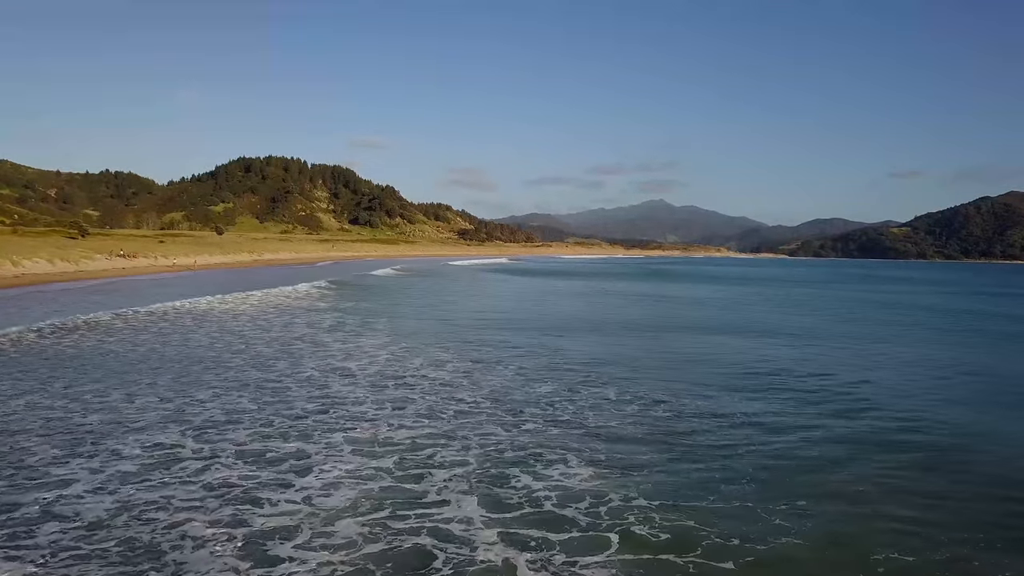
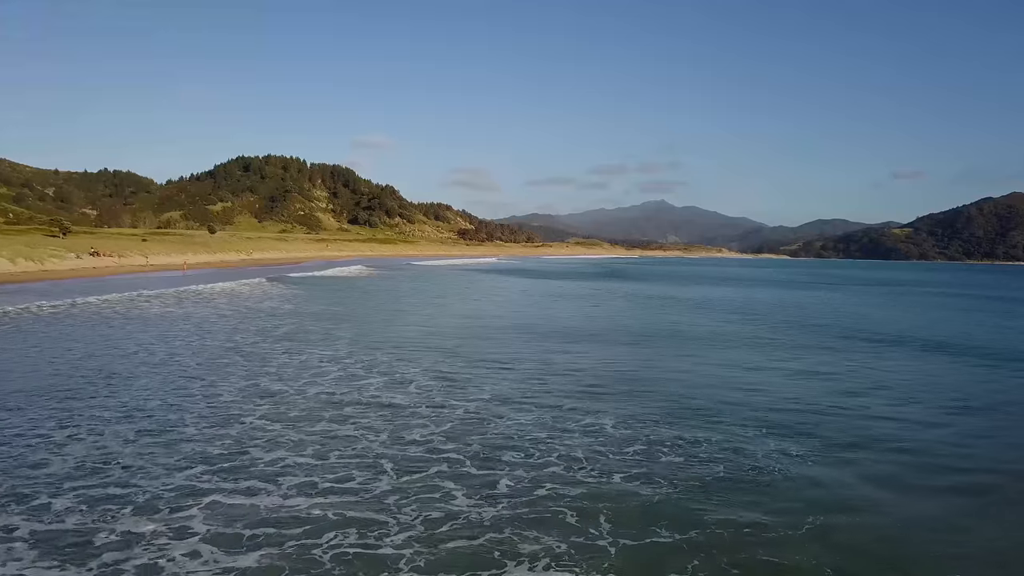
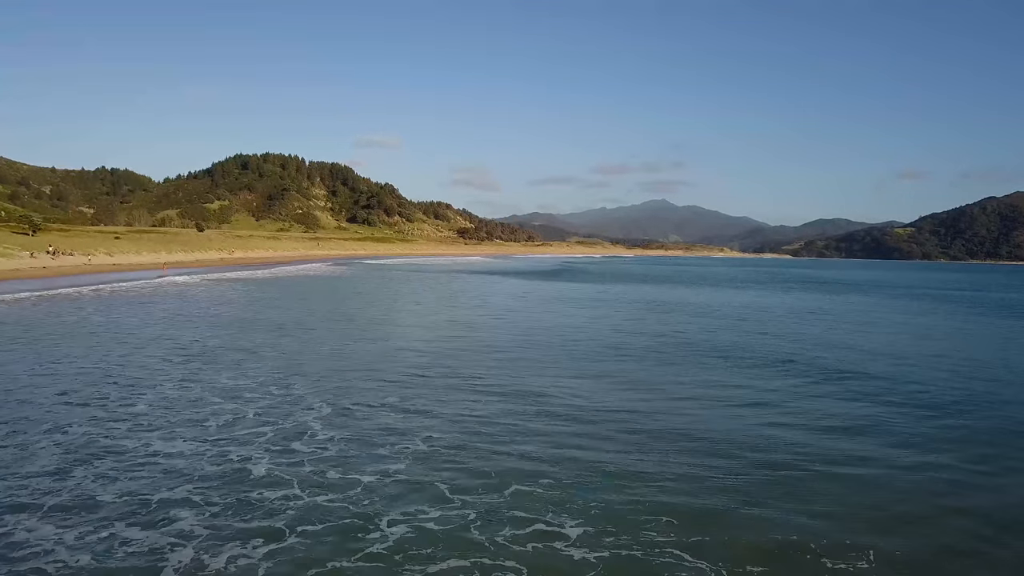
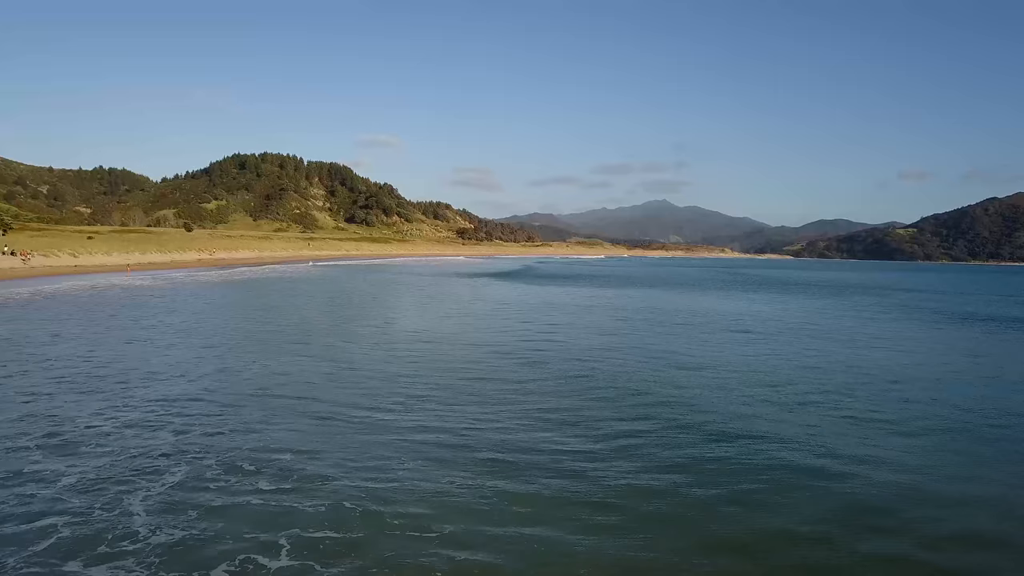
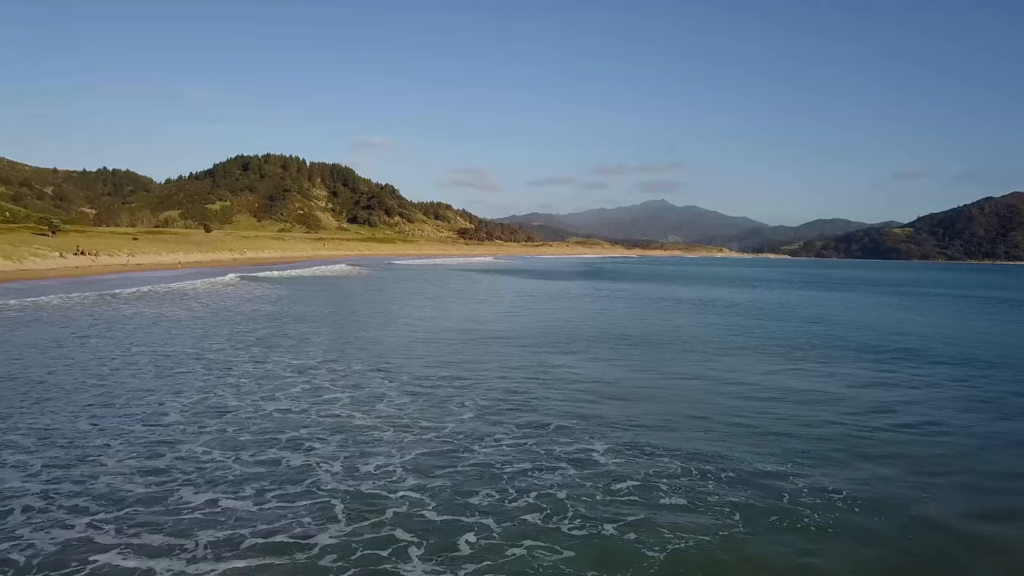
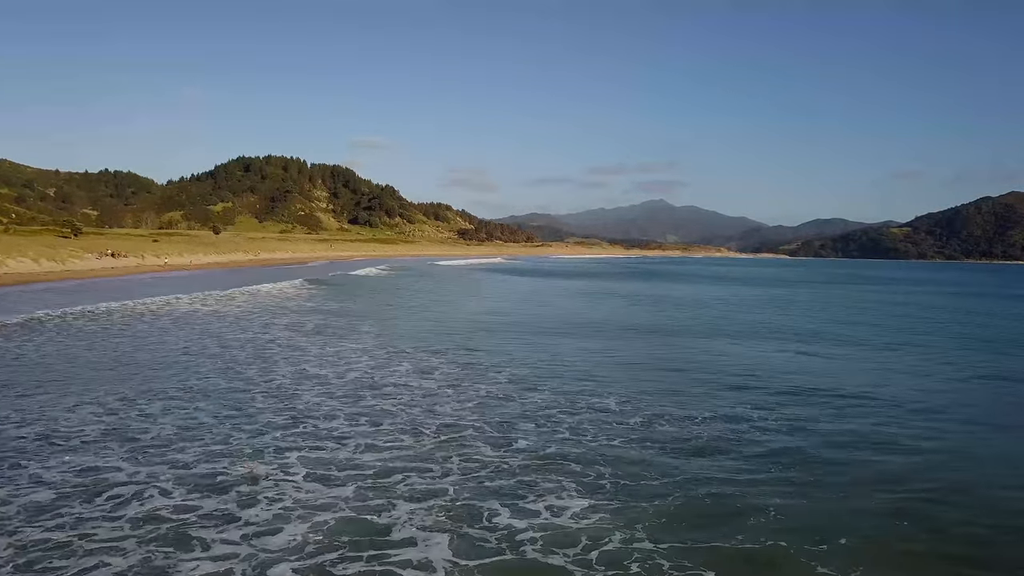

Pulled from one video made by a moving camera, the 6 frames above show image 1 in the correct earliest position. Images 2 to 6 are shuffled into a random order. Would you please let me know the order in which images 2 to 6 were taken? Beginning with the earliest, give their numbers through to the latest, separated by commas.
6, 2, 5, 3, 4
